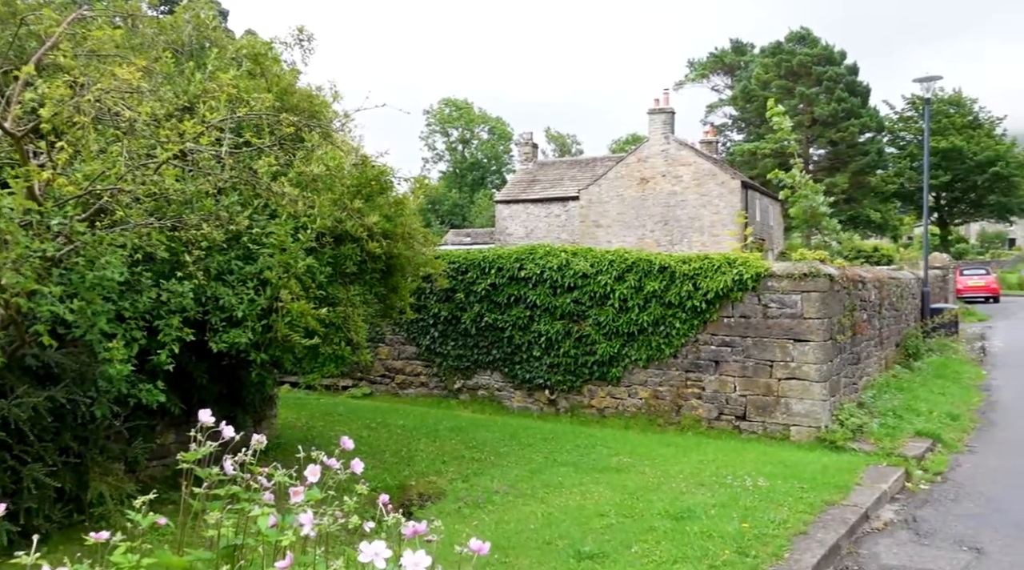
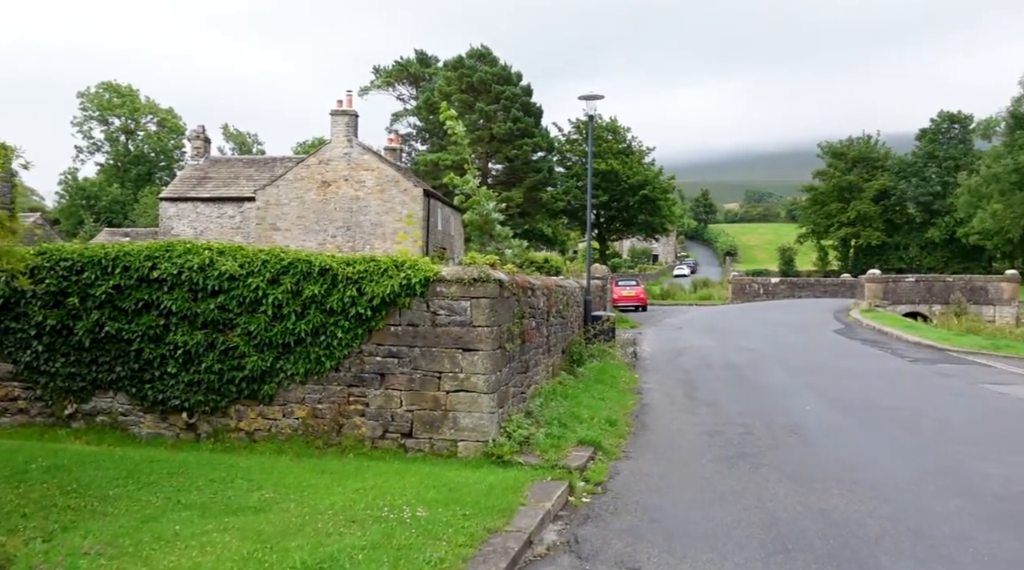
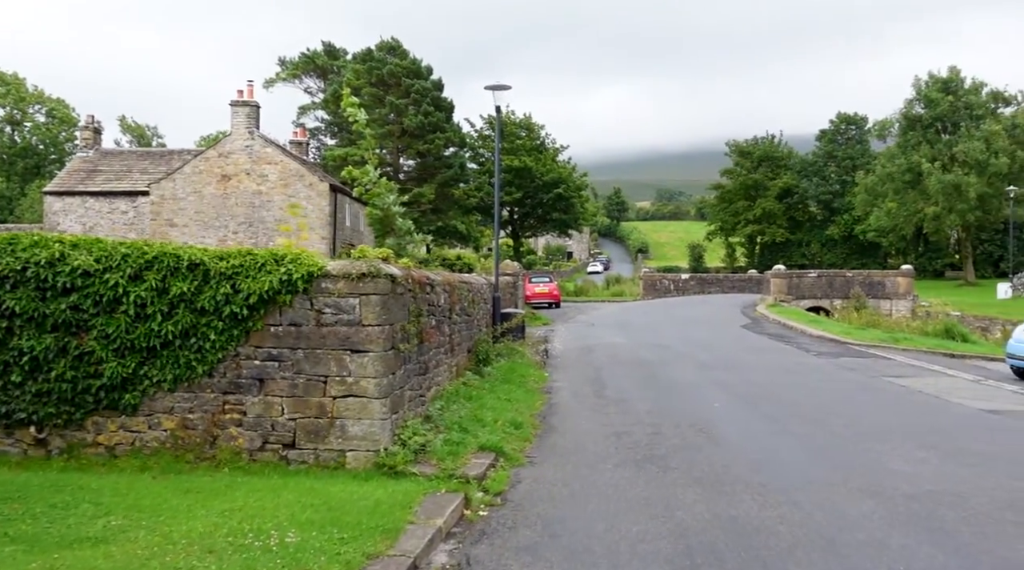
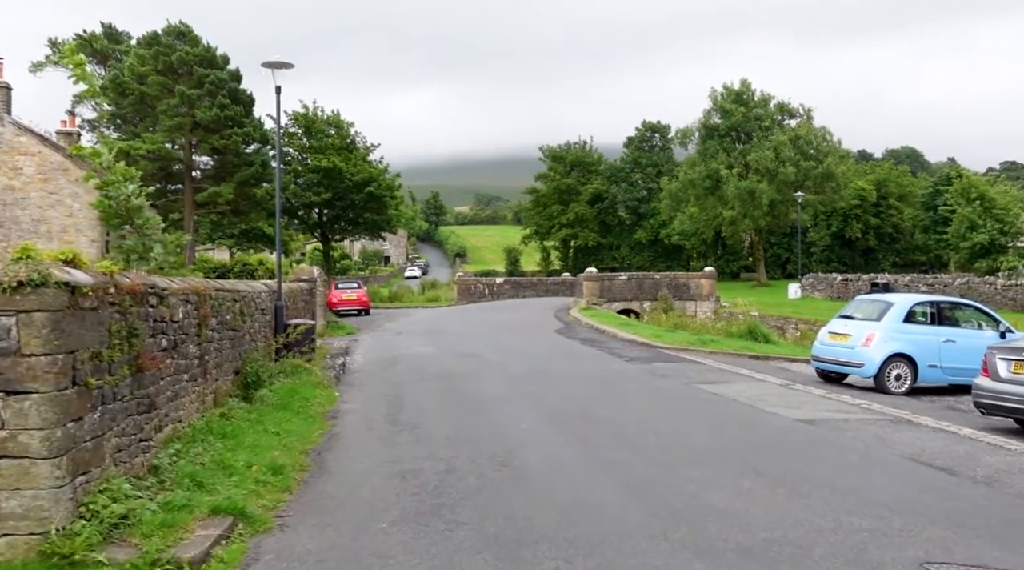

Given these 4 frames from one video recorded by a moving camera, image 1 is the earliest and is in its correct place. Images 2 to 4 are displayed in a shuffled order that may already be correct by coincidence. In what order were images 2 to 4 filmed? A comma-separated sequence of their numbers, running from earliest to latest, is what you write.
2, 3, 4
